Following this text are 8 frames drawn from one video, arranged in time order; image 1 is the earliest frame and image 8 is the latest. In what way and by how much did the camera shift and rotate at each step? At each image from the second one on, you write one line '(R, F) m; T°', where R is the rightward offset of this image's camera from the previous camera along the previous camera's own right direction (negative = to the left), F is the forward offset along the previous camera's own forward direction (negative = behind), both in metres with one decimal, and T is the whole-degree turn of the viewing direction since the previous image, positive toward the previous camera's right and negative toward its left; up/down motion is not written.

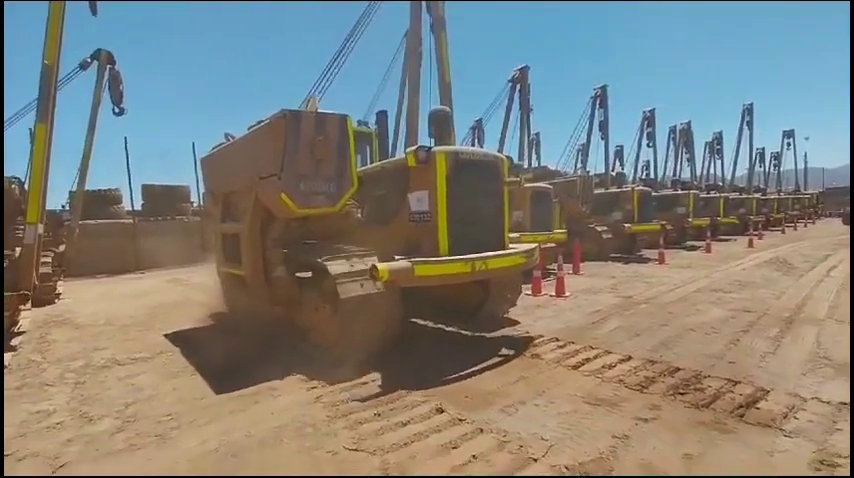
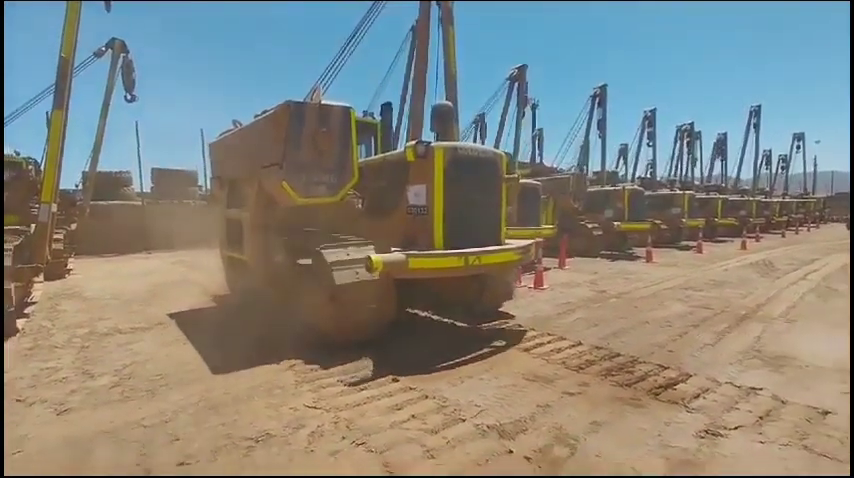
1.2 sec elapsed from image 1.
(+0.5, -0.5) m; -1°
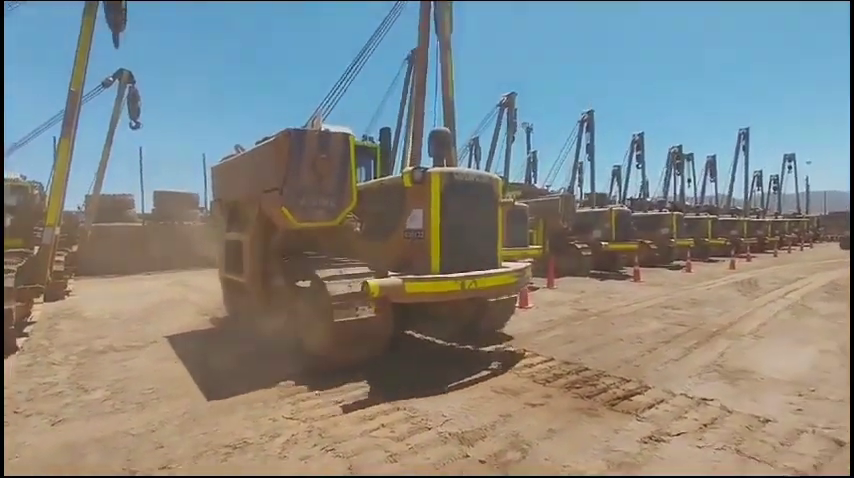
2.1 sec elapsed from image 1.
(+0.3, -0.4) m; 0°
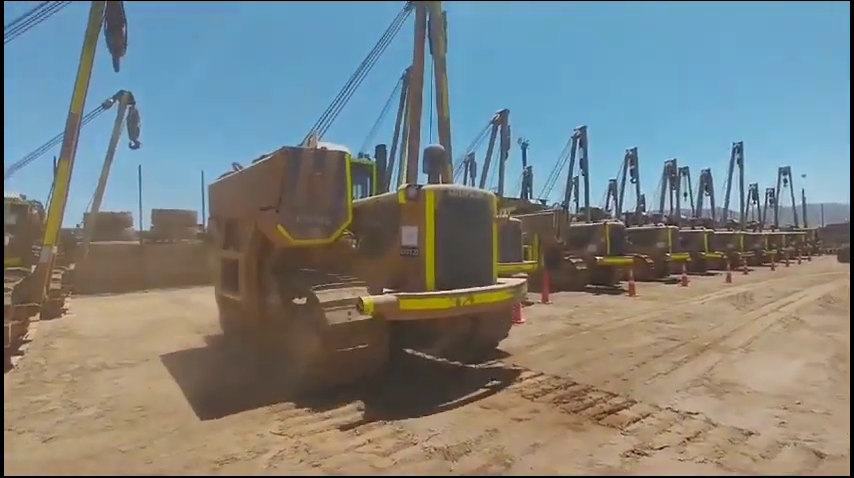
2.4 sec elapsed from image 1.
(+0.1, -0.1) m; 0°
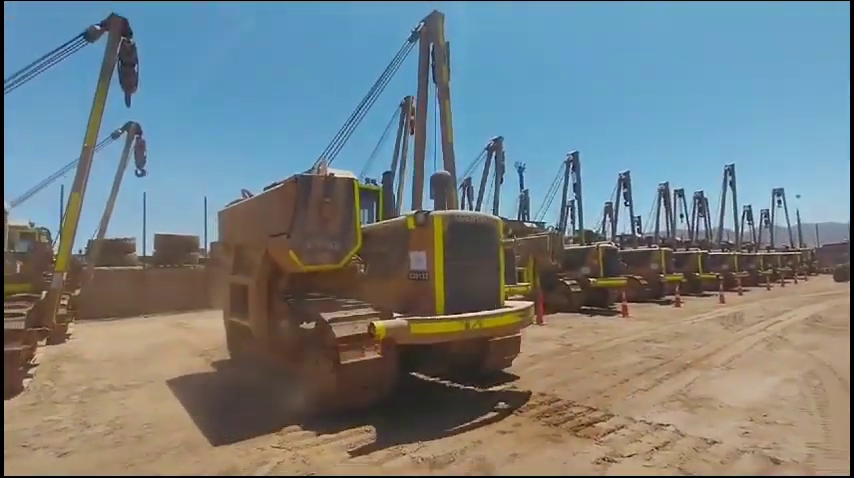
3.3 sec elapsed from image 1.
(+0.1, -0.4) m; 0°
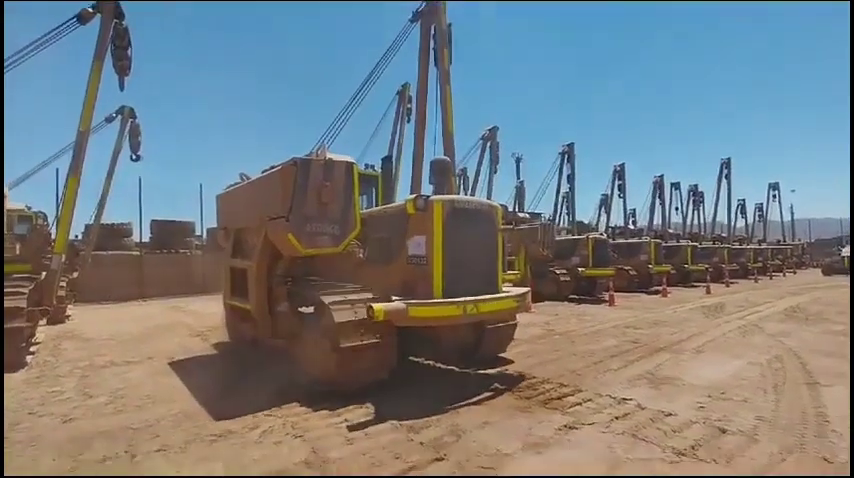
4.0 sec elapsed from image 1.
(+0.2, -0.3) m; 0°
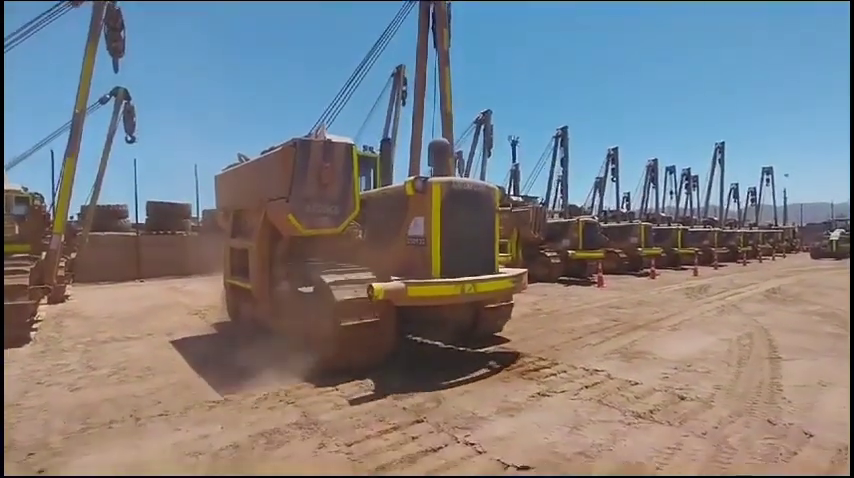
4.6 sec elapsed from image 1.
(+0.2, -0.3) m; 0°
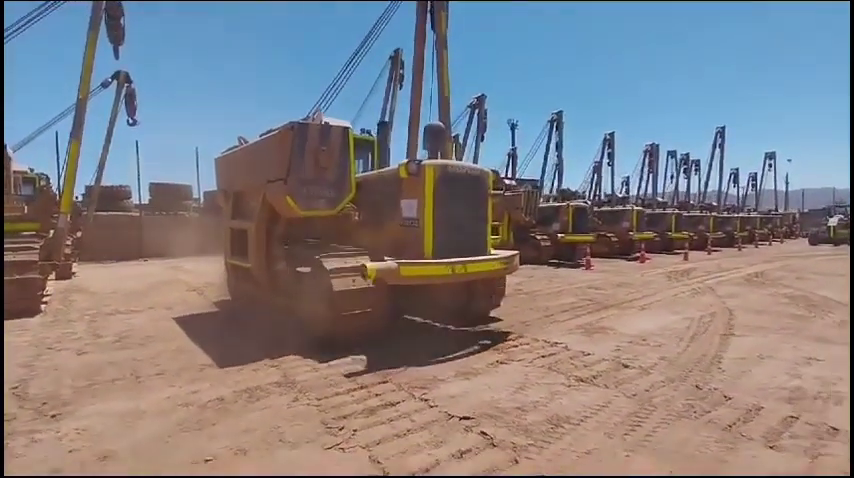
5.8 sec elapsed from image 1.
(+0.4, -0.5) m; 0°
